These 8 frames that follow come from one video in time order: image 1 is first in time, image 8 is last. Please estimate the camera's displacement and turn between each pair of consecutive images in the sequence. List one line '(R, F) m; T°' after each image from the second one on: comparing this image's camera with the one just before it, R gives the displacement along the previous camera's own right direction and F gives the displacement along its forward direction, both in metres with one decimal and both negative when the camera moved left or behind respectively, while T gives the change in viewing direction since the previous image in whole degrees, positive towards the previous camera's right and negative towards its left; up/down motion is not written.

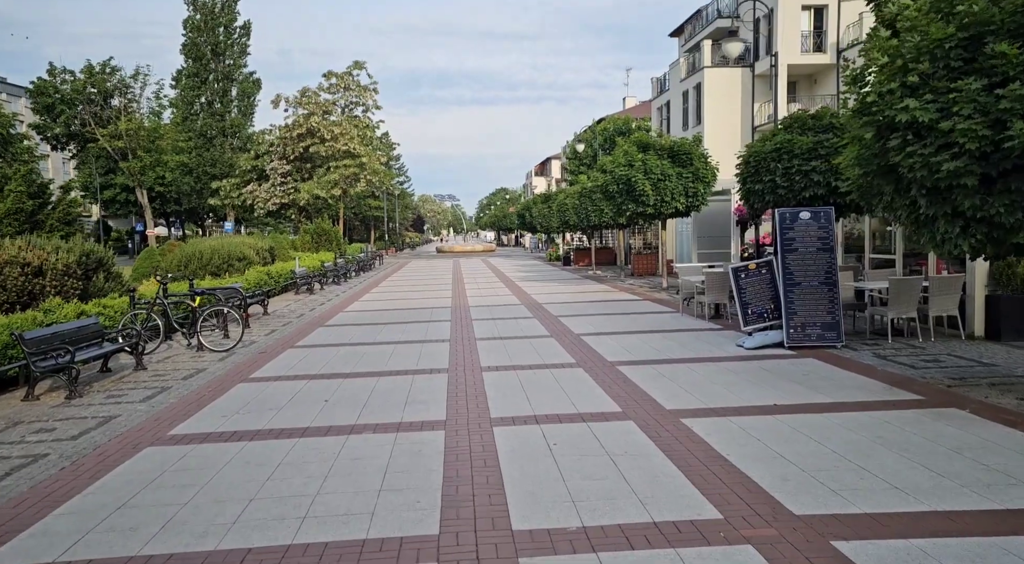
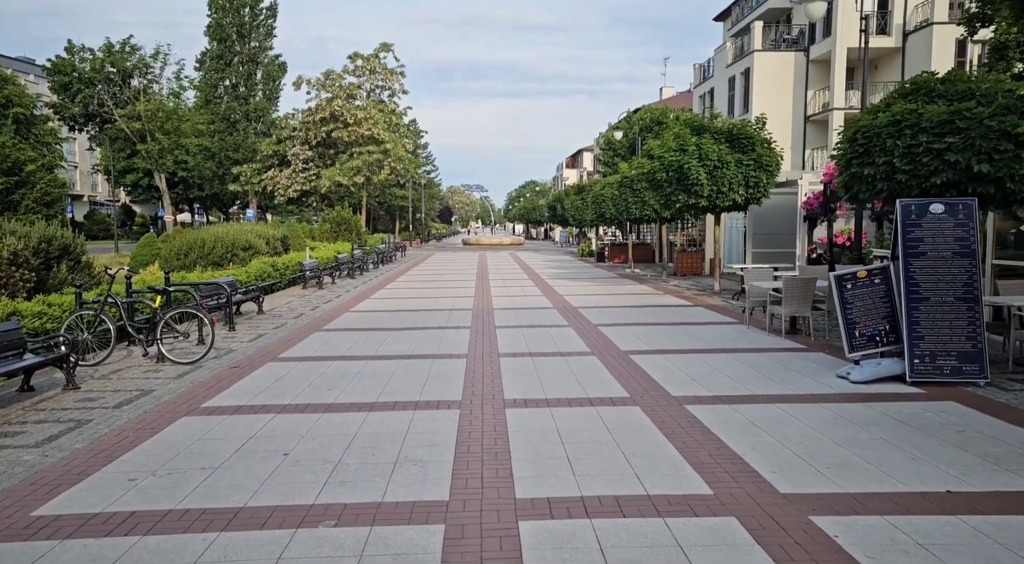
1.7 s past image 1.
(-0.1, +2.2) m; -2°
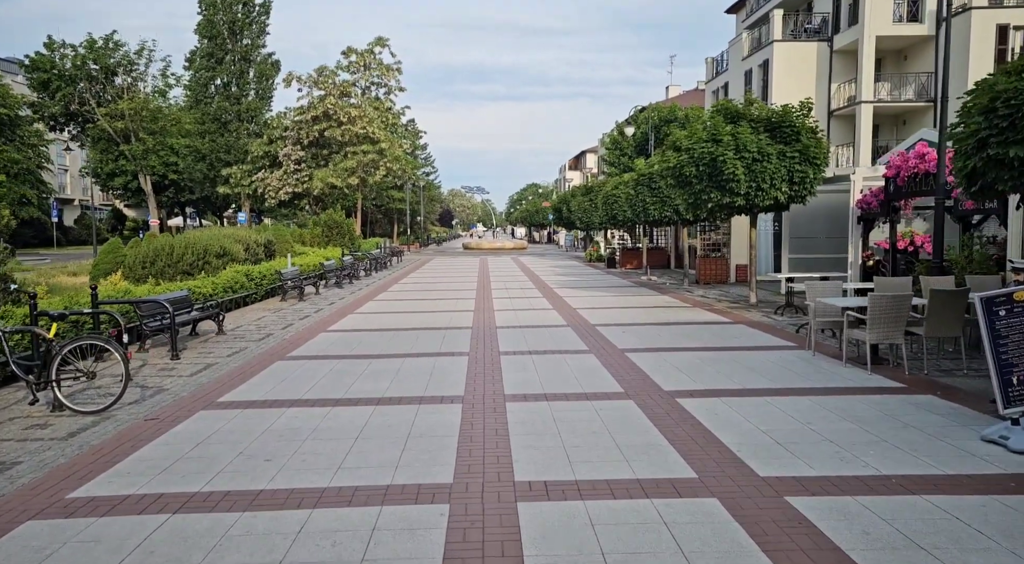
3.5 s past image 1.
(-0.1, +2.2) m; 0°
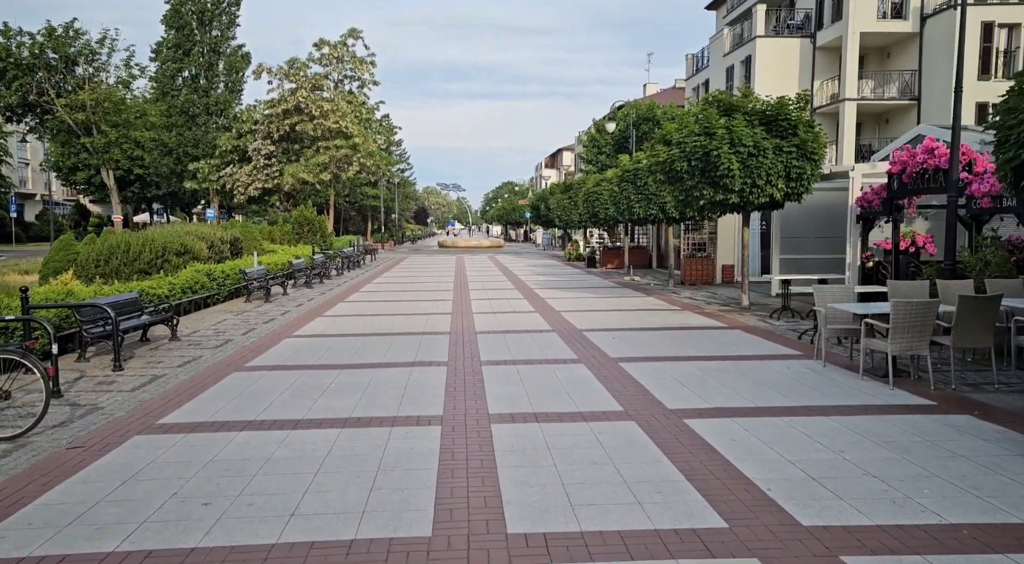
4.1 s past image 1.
(-0.1, +0.9) m; +2°
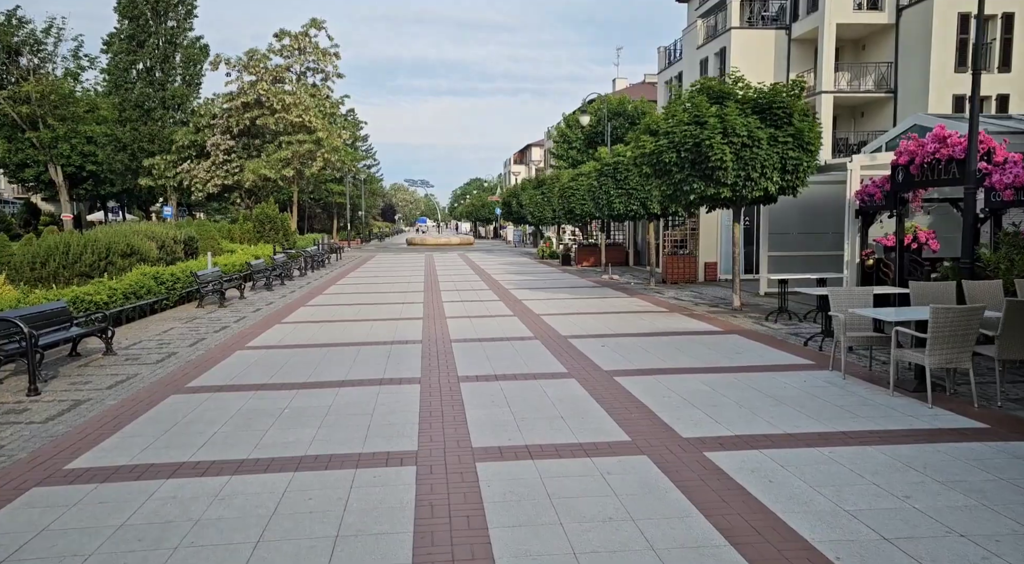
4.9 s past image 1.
(-0.1, +1.0) m; +3°
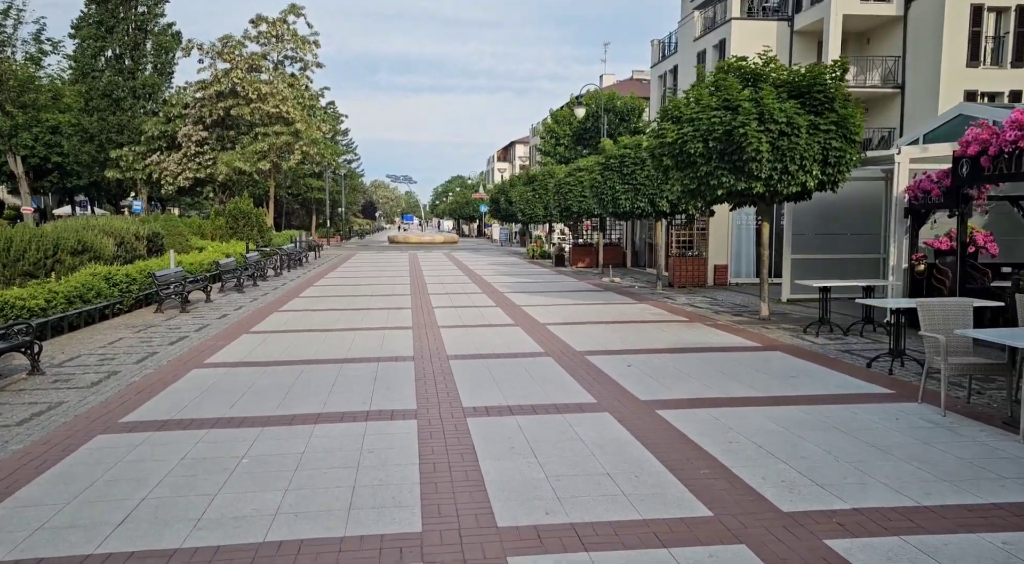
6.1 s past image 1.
(-0.4, +1.5) m; +2°
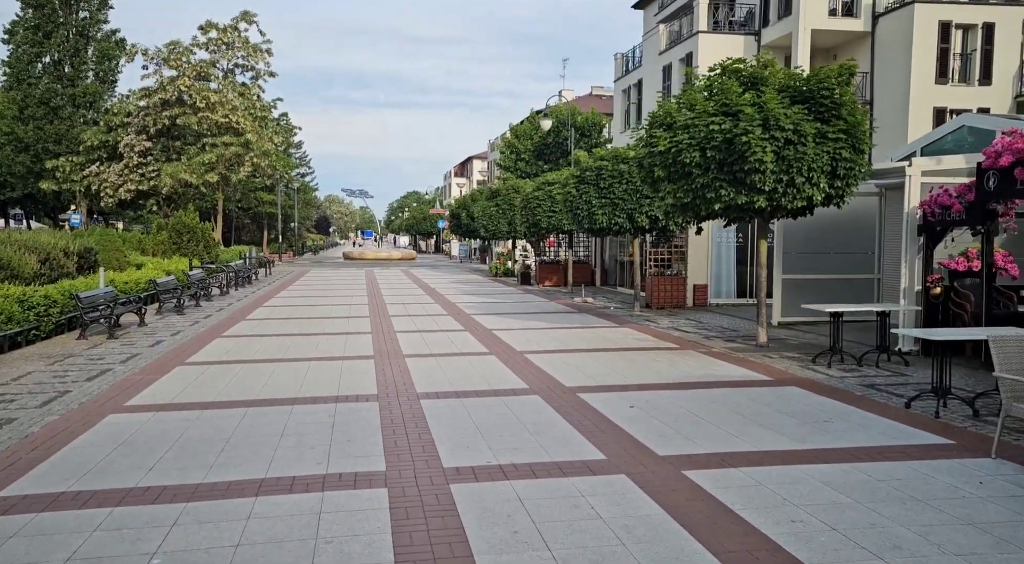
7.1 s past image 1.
(-0.3, +1.2) m; +4°
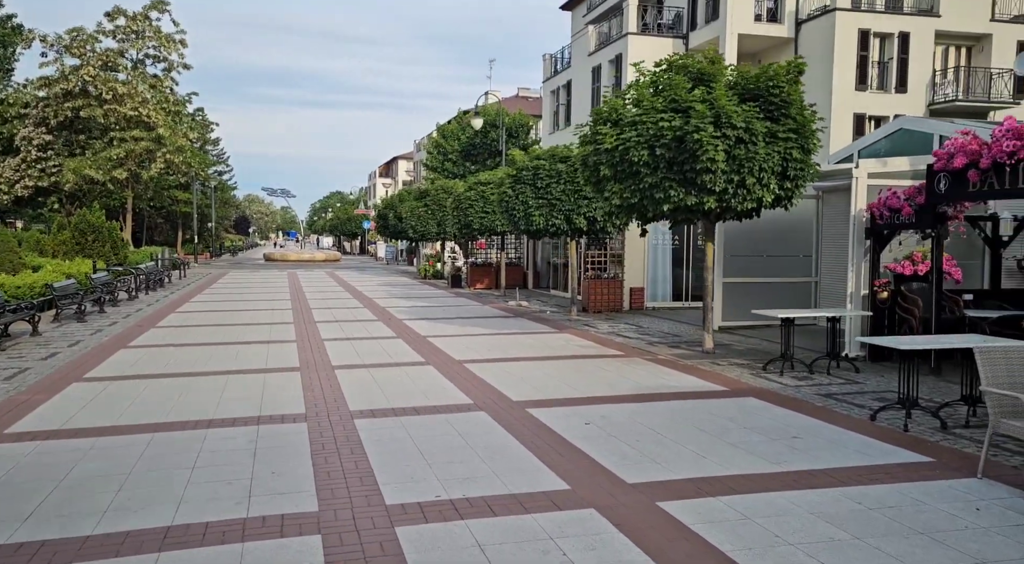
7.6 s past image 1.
(-0.2, +0.7) m; +6°
